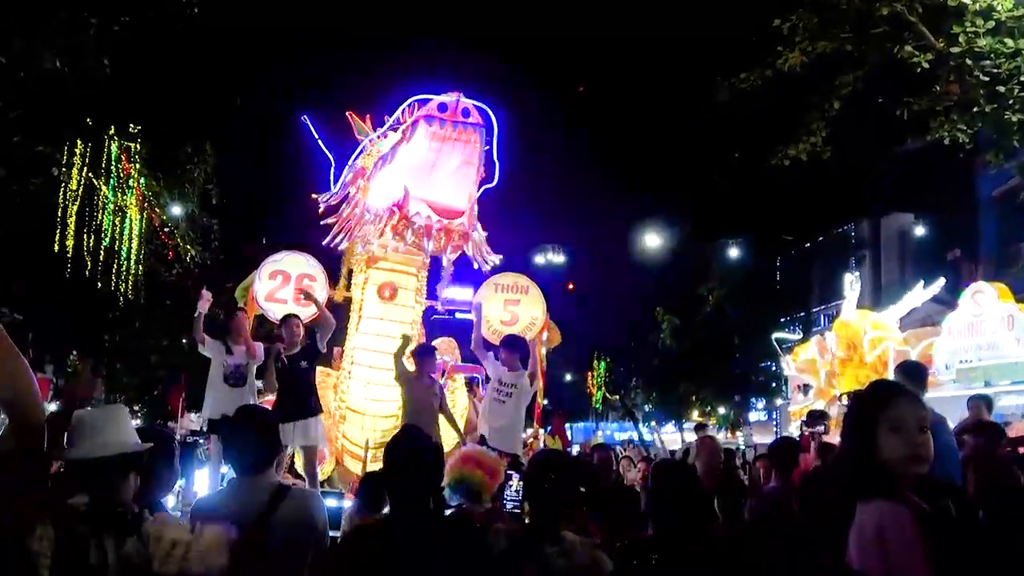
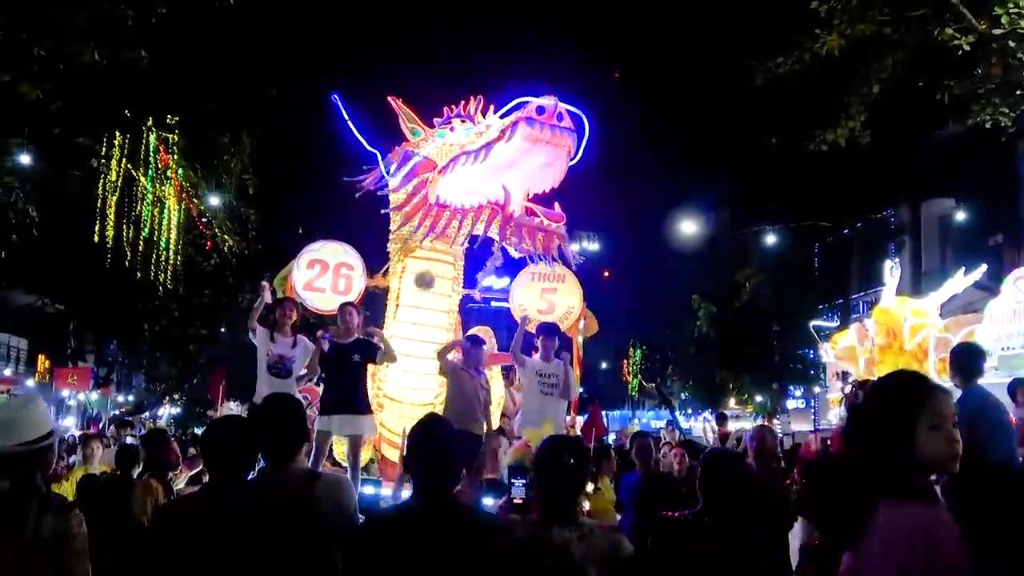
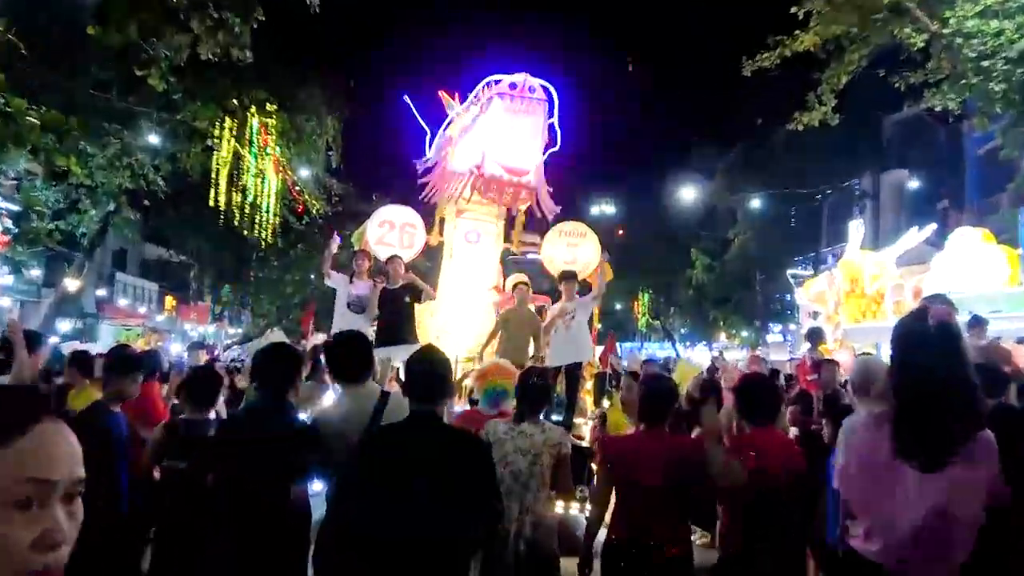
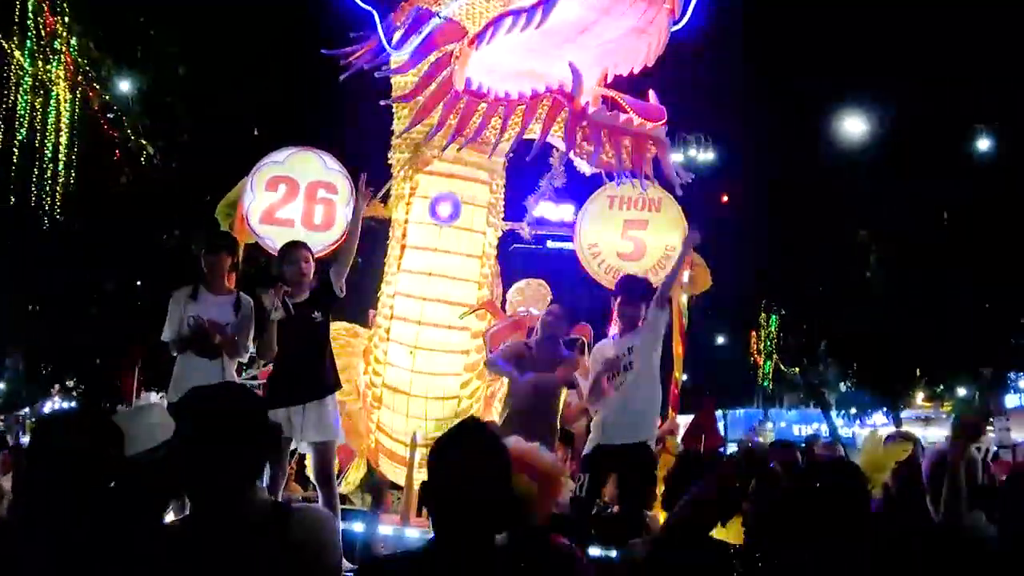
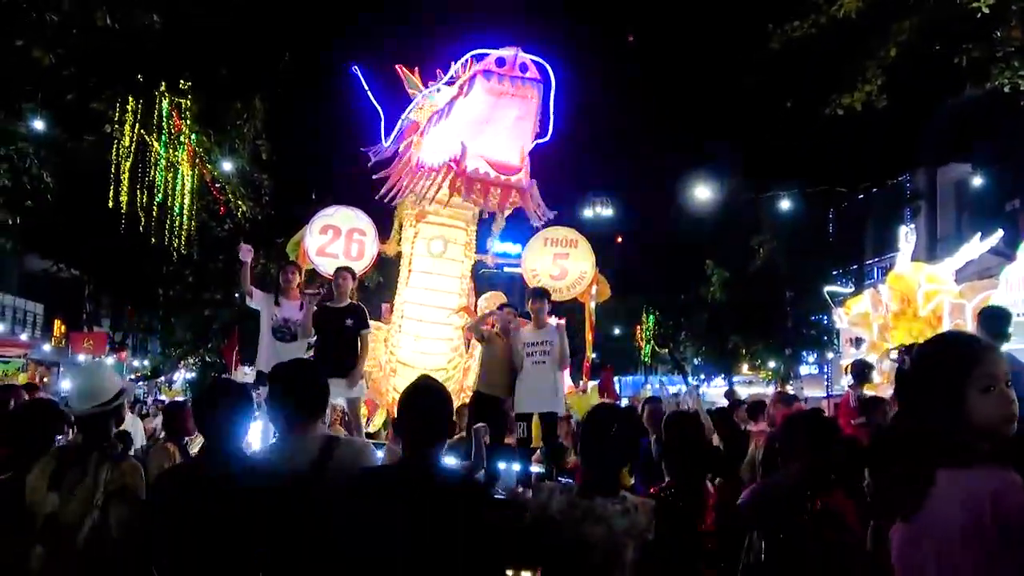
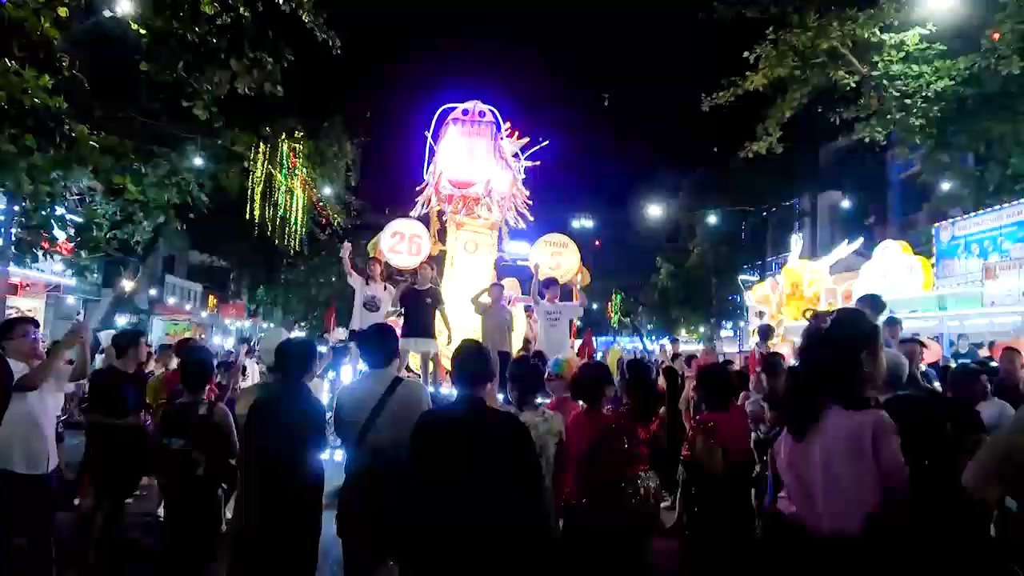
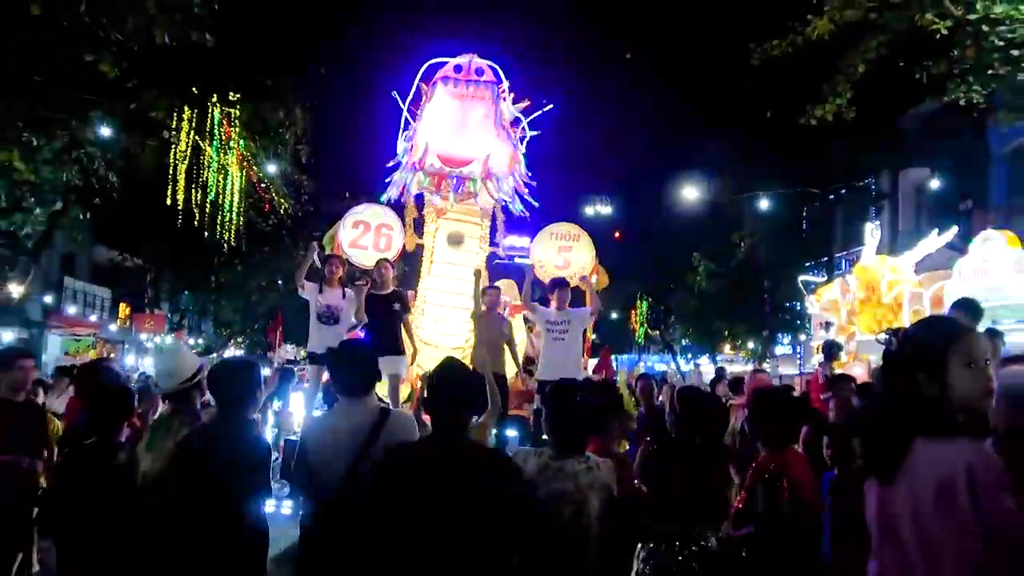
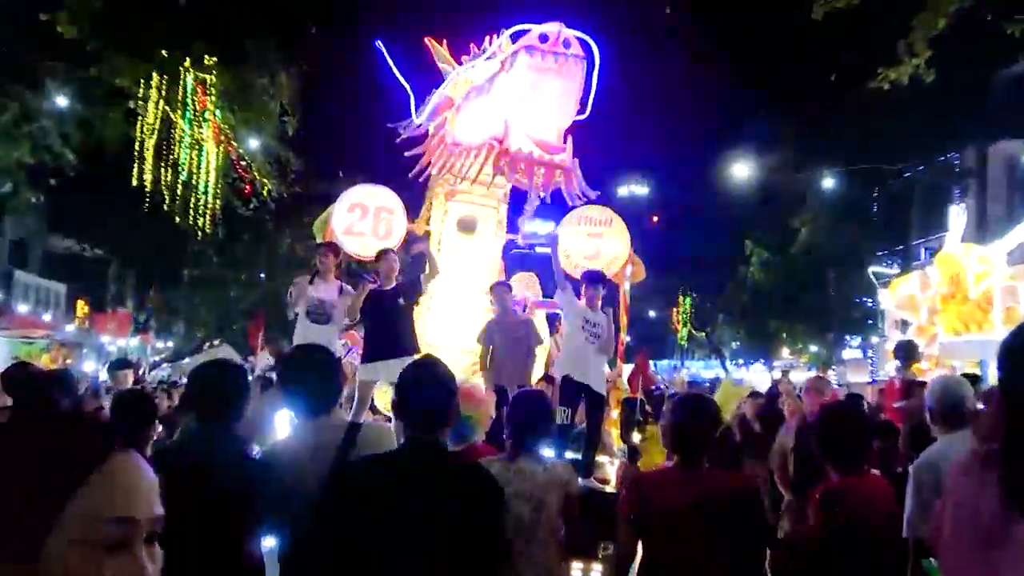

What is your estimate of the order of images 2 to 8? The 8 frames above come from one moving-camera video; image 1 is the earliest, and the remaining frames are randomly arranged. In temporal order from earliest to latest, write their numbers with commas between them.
2, 5, 7, 6, 3, 8, 4
